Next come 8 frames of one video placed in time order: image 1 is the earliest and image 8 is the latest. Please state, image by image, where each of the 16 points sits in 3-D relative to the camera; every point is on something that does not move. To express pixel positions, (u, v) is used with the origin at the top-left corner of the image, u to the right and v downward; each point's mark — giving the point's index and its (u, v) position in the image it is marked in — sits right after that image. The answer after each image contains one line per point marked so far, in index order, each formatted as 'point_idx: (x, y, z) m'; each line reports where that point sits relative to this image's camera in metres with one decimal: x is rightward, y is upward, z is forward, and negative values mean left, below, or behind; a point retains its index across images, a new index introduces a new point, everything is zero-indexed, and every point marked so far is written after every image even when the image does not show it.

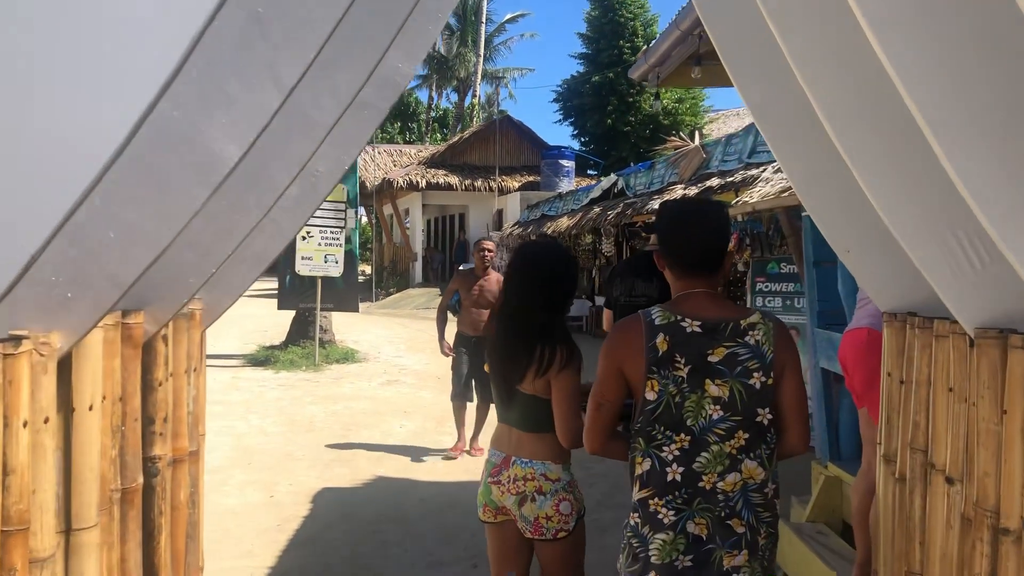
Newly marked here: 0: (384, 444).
0: (-0.8, -1.0, +6.0) m
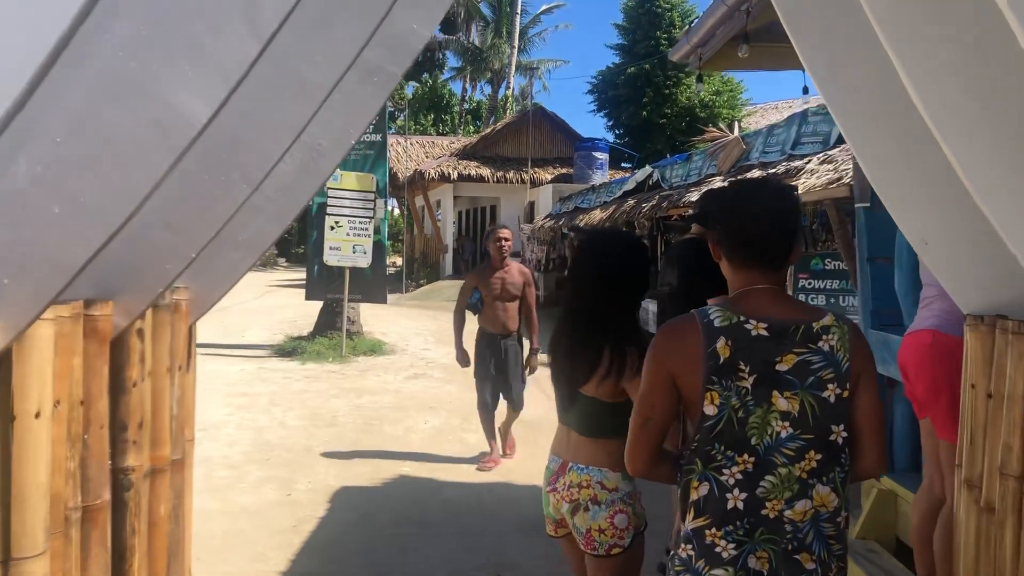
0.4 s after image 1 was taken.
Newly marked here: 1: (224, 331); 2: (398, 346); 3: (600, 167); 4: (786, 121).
0: (-0.7, -1.0, +5.8) m
1: (-3.9, -0.6, +12.4) m
2: (-1.4, -0.7, +10.8) m
3: (+1.8, +2.5, +18.7) m
4: (+2.4, +1.4, +7.8) m
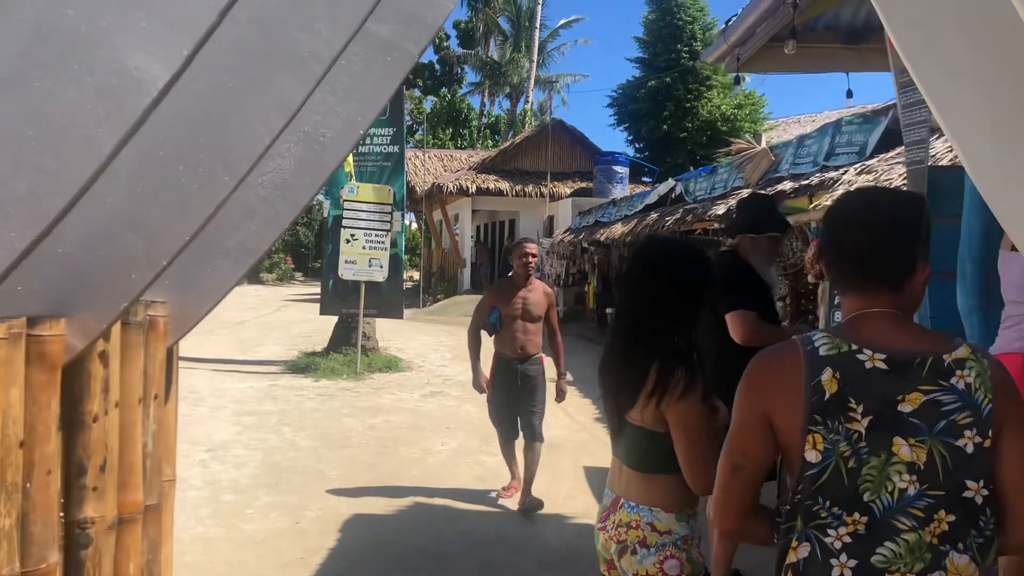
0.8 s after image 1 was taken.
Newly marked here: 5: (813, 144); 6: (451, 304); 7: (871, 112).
0: (-0.5, -1.1, +5.6) m
1: (-3.7, -0.8, +12.2) m
2: (-1.1, -0.9, +10.5) m
3: (+2.2, +2.2, +18.4) m
4: (+2.5, +1.3, +7.6) m
5: (+2.5, +1.2, +7.5) m
6: (-1.2, -0.3, +17.8) m
7: (+2.6, +1.3, +6.7) m
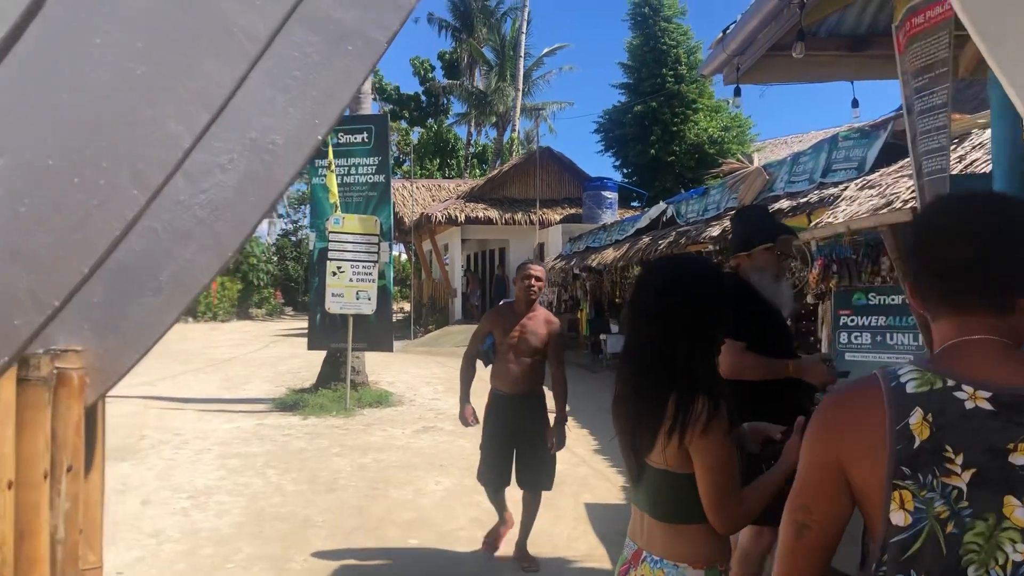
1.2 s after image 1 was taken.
0: (-0.6, -1.3, +5.3) m
1: (-3.8, -1.3, +11.9) m
2: (-1.2, -1.2, +10.2) m
3: (+2.0, +1.6, +18.3) m
4: (+2.4, +1.1, +7.4) m
5: (+2.4, +1.0, +7.3) m
6: (-1.3, -0.9, +17.5) m
7: (+2.6, +1.2, +6.5) m
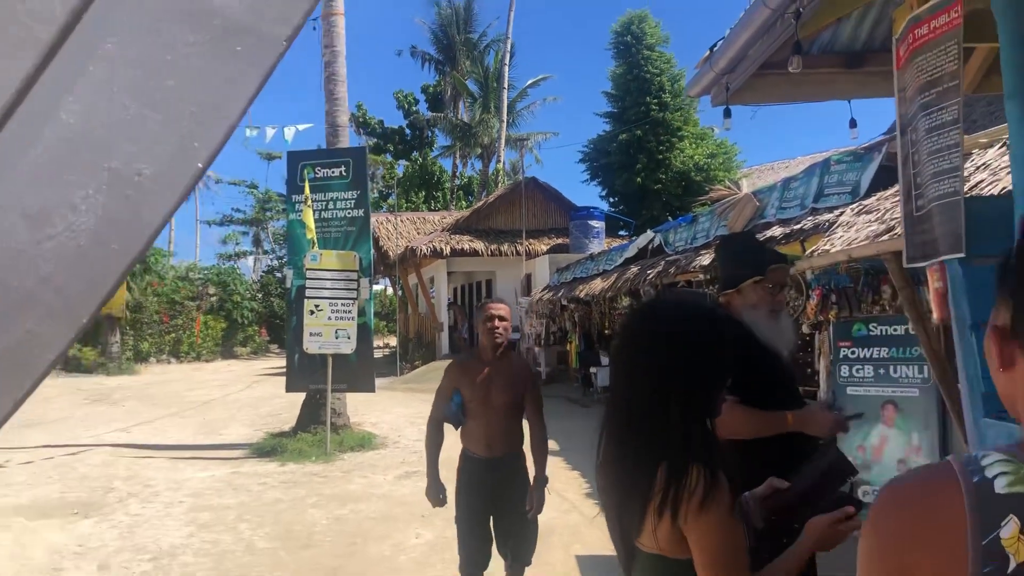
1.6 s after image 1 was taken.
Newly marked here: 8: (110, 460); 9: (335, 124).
0: (-0.6, -1.5, +4.9) m
1: (-3.9, -1.8, +11.5) m
2: (-1.3, -1.6, +9.9) m
3: (+1.7, +1.0, +18.0) m
4: (+2.3, +0.9, +7.1) m
5: (+2.2, +0.8, +7.1) m
6: (-1.6, -1.5, +17.1) m
7: (+2.4, +1.0, +6.2) m
8: (-4.0, -1.7, +8.9) m
9: (-1.9, +1.8, +9.9) m
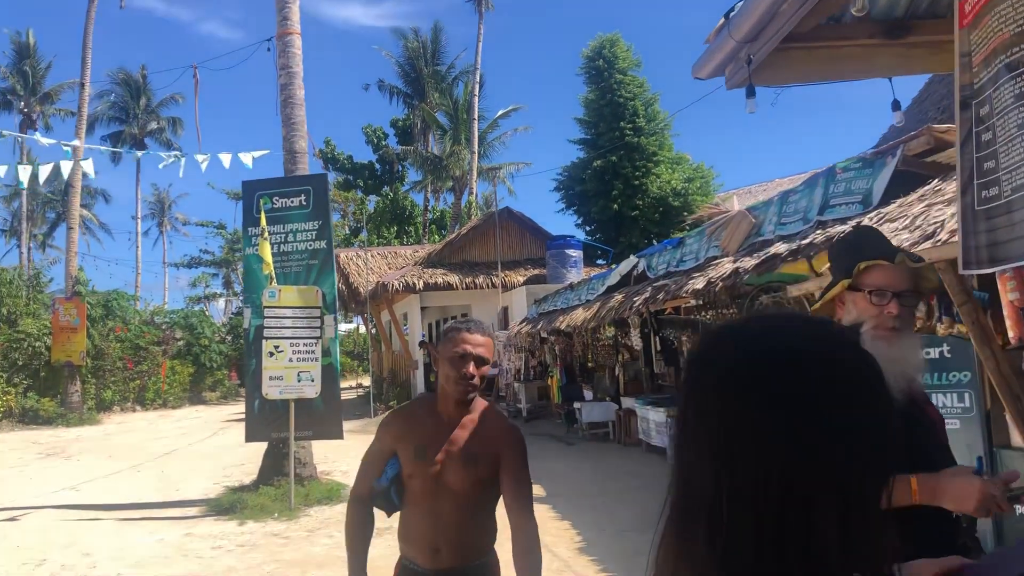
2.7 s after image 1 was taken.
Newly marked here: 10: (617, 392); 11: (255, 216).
0: (-0.7, -1.6, +4.1) m
1: (-4.1, -2.3, +10.6) m
2: (-1.5, -2.0, +9.1) m
3: (+1.2, +0.4, +17.4) m
4: (+2.1, +0.8, +6.5) m
5: (+2.0, +0.6, +6.5) m
6: (-1.9, -2.2, +16.3) m
7: (+2.2, +0.8, +5.7) m
8: (-4.1, -2.1, +8.1) m
9: (-2.2, +1.4, +9.2) m
10: (+1.5, -1.4, +12.6) m
11: (-2.5, +0.7, +8.9) m
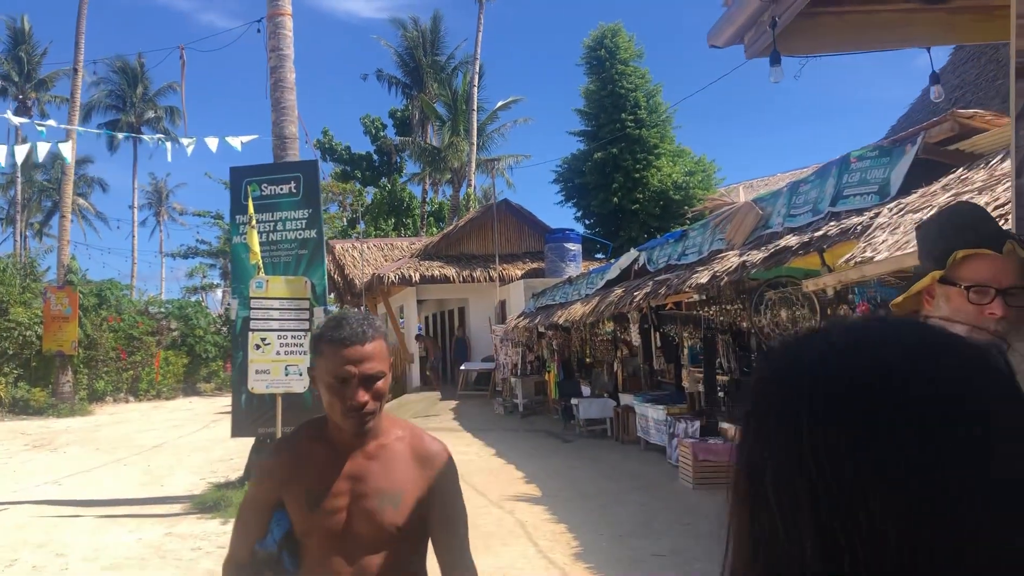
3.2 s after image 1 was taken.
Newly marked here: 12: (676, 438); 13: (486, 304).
0: (-0.7, -1.6, +3.8) m
1: (-4.2, -2.2, +10.3) m
2: (-1.6, -1.9, +8.8) m
3: (+1.2, +0.6, +17.1) m
4: (+2.1, +0.8, +6.2) m
5: (+2.0, +0.7, +6.2) m
6: (-2.0, -2.1, +16.0) m
7: (+2.2, +0.9, +5.3) m
8: (-4.2, -2.0, +7.8) m
9: (-2.2, +1.5, +8.9) m
10: (+1.4, -1.4, +12.3) m
11: (-2.6, +0.8, +8.6) m
12: (+1.6, -1.5, +8.9) m
13: (-0.5, -0.3, +18.8) m
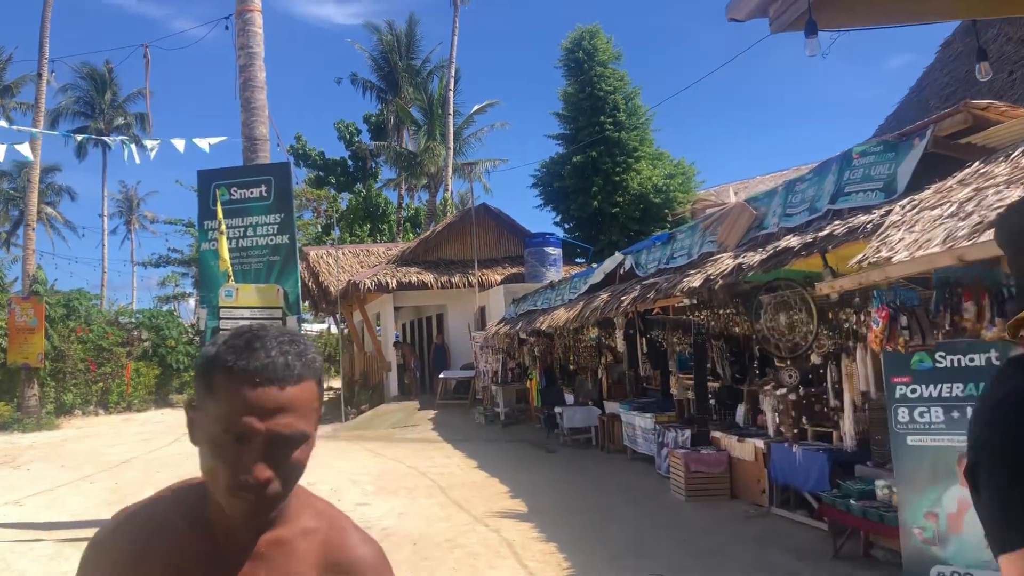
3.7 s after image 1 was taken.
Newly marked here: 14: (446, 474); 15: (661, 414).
0: (-0.7, -1.6, +3.5) m
1: (-4.4, -2.3, +9.8) m
2: (-1.7, -2.0, +8.4) m
3: (+0.8, +0.5, +16.8) m
4: (+2.0, +0.8, +5.9) m
5: (+1.9, +0.6, +5.9) m
6: (-2.3, -2.2, +15.6) m
7: (+2.1, +0.8, +5.1) m
8: (-4.3, -2.1, +7.3) m
9: (-2.4, +1.4, +8.5) m
10: (+1.2, -1.4, +12.0) m
11: (-2.7, +0.7, +8.2) m
12: (+1.4, -1.5, +8.5) m
13: (-1.0, -0.4, +18.4) m
14: (-0.7, -2.0, +9.8) m
15: (+1.5, -1.3, +9.3) m
